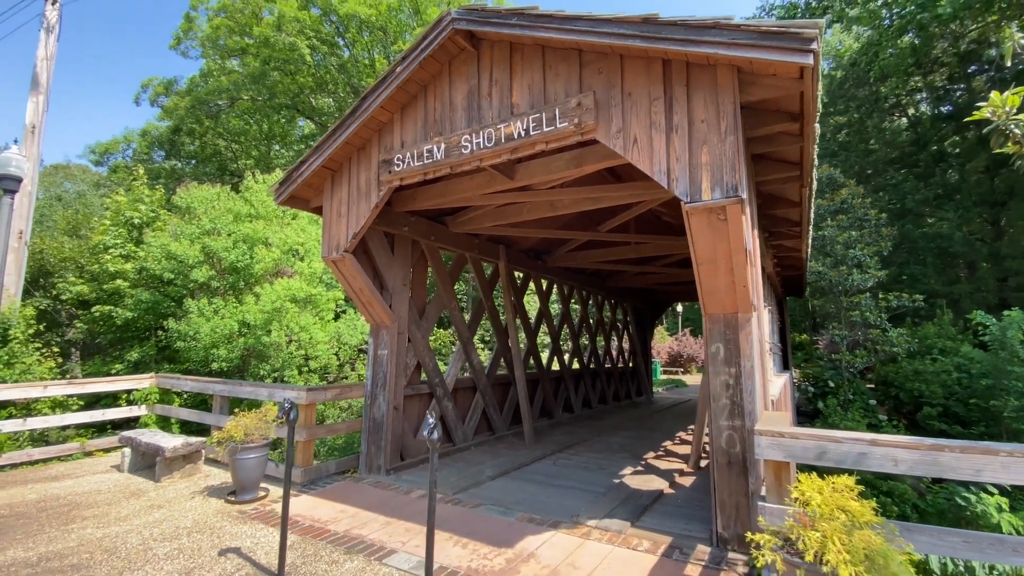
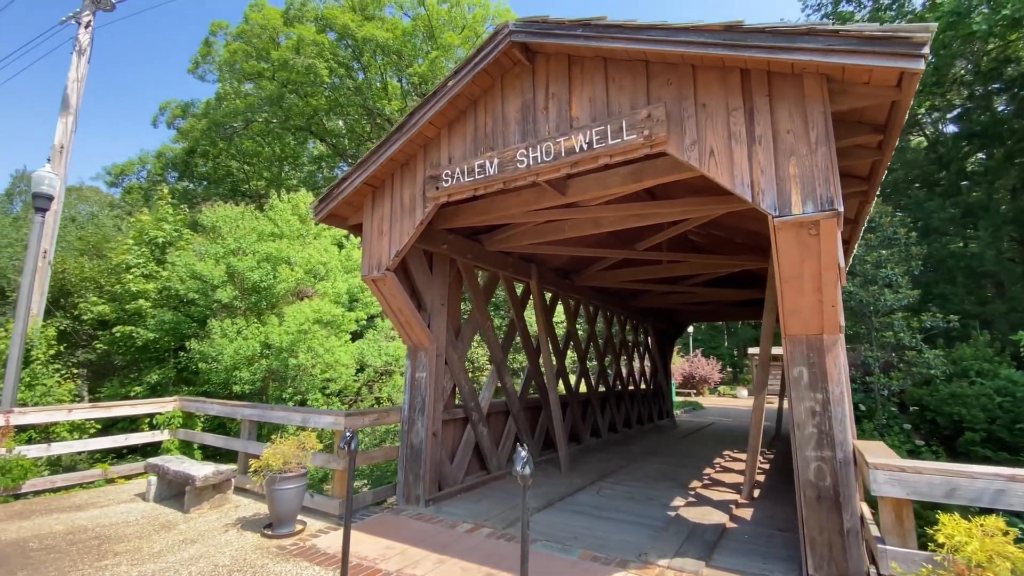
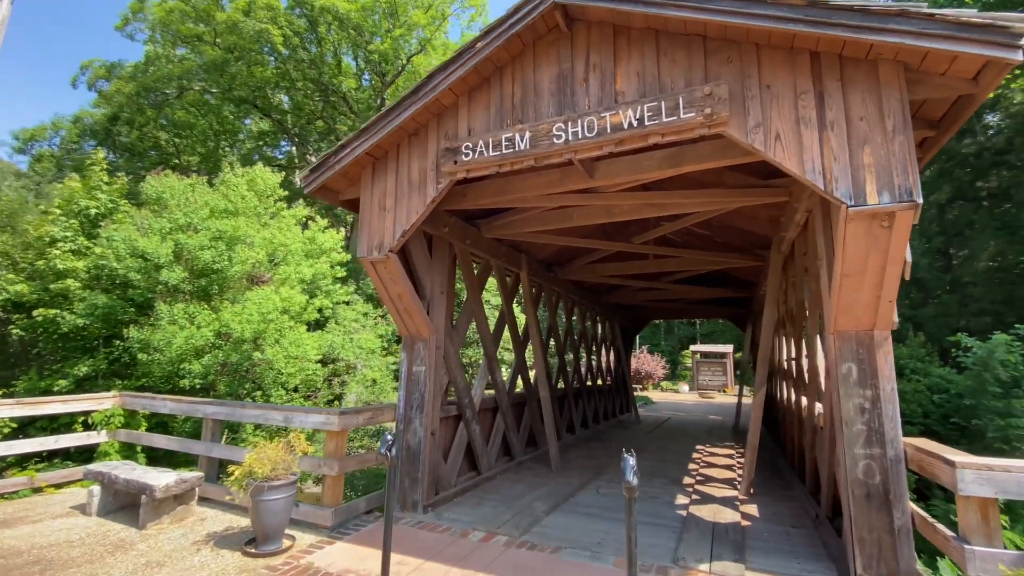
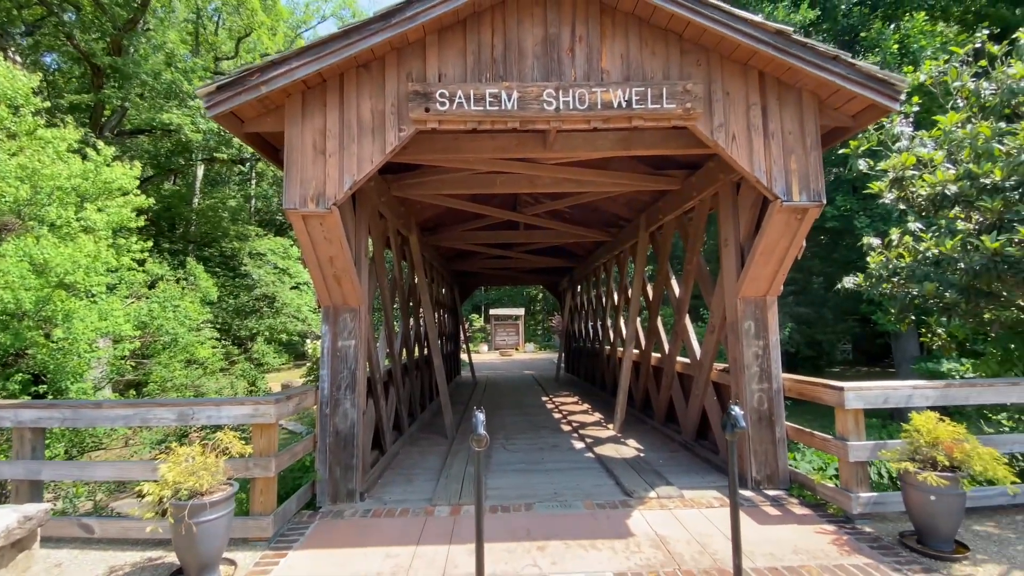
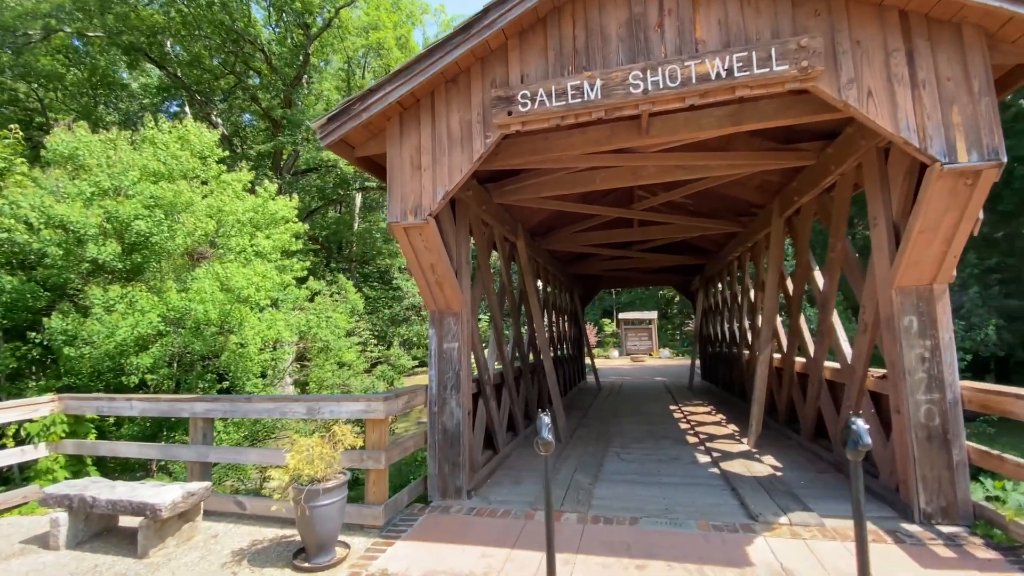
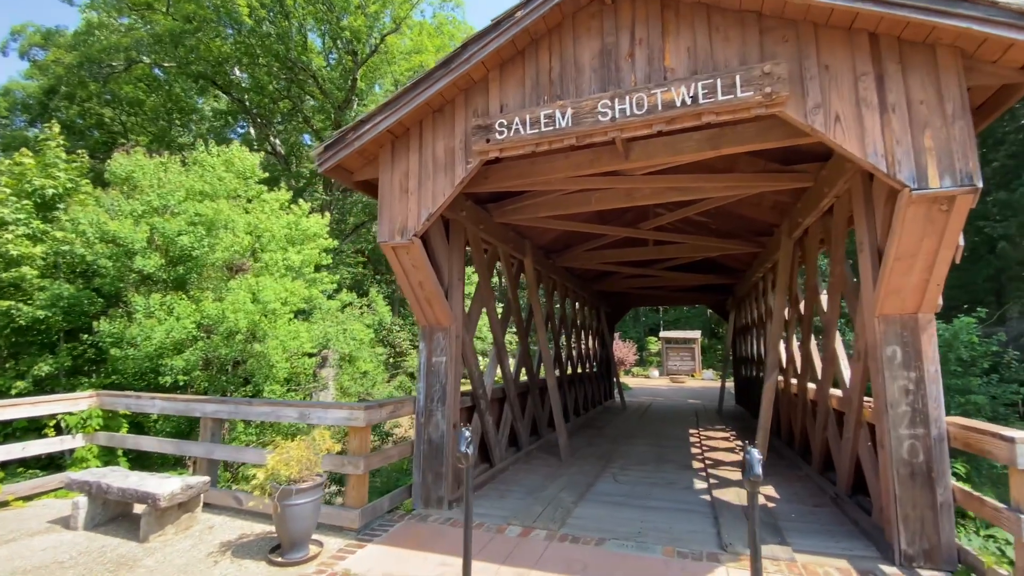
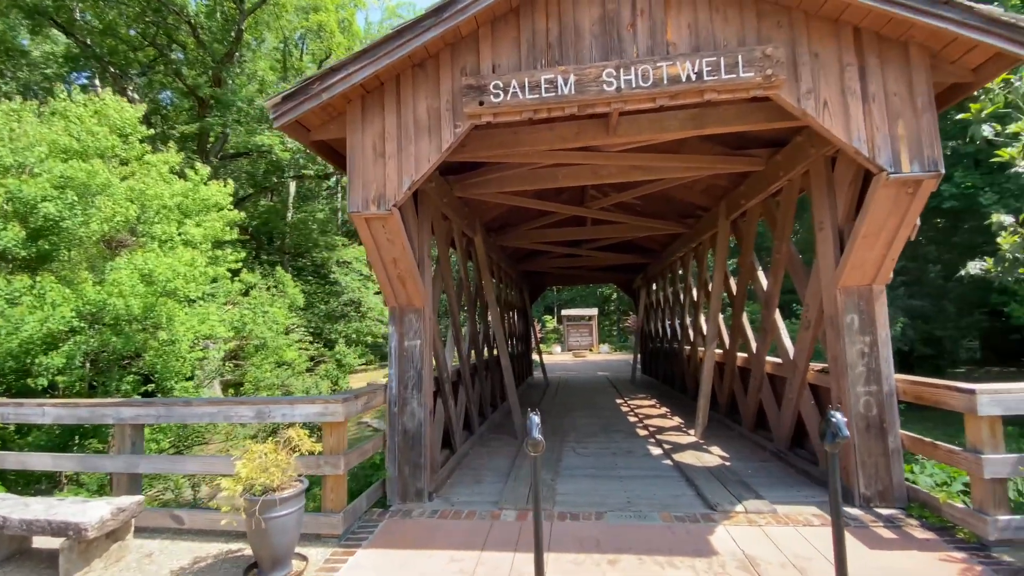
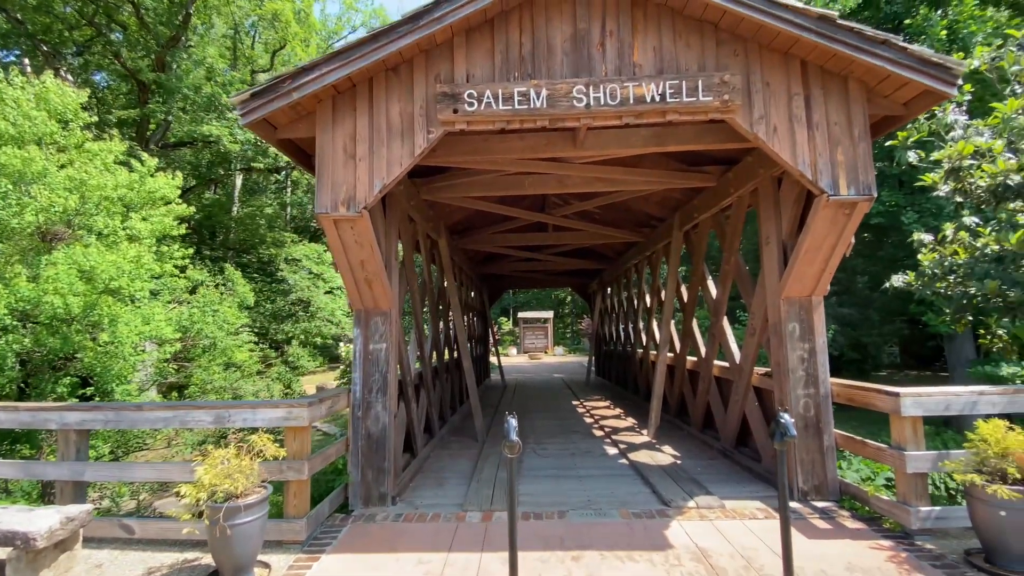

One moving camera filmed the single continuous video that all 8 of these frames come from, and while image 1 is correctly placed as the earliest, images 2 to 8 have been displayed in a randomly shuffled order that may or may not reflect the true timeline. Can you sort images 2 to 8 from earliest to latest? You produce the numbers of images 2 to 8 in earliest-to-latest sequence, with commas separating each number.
2, 3, 6, 5, 7, 8, 4
